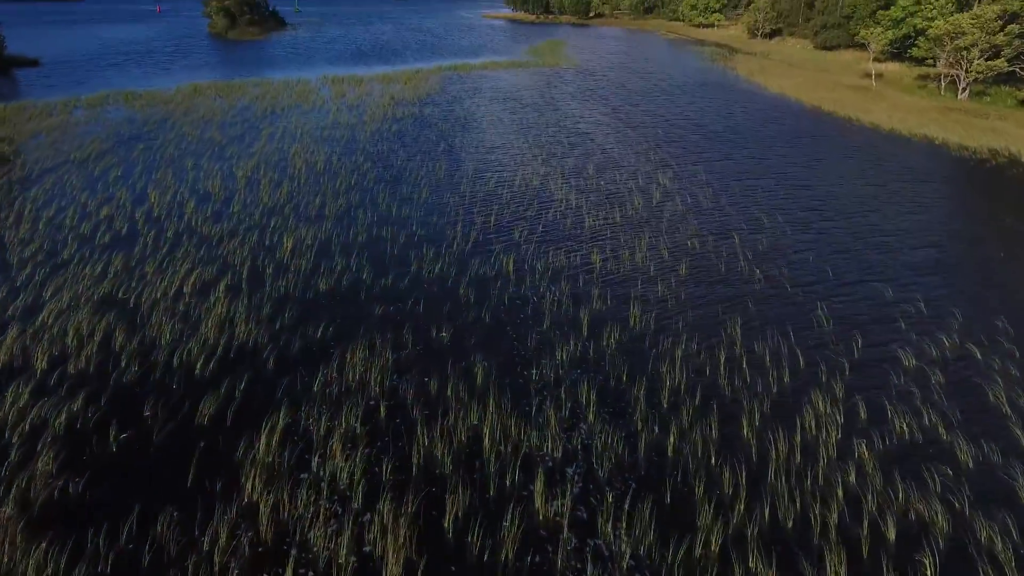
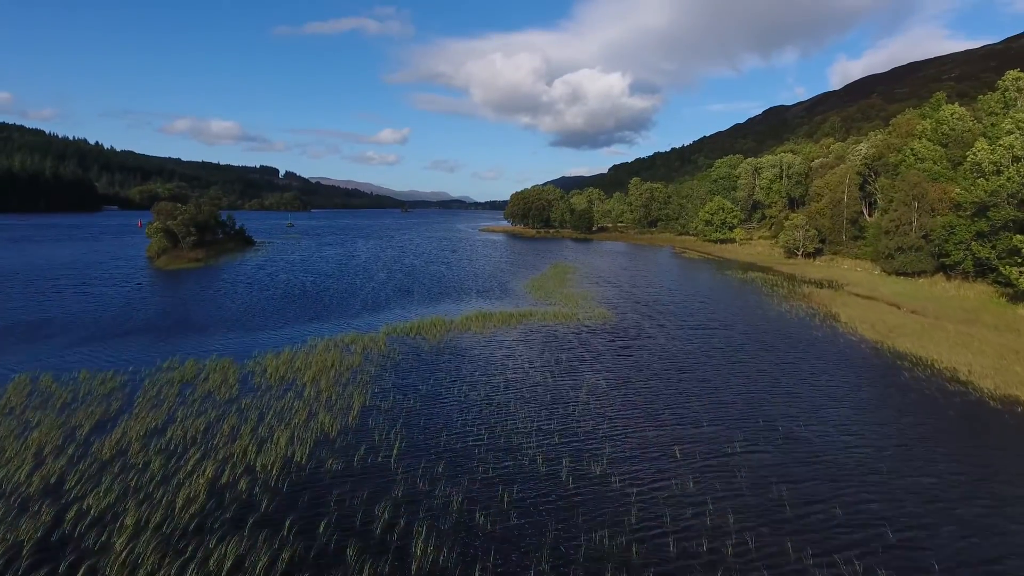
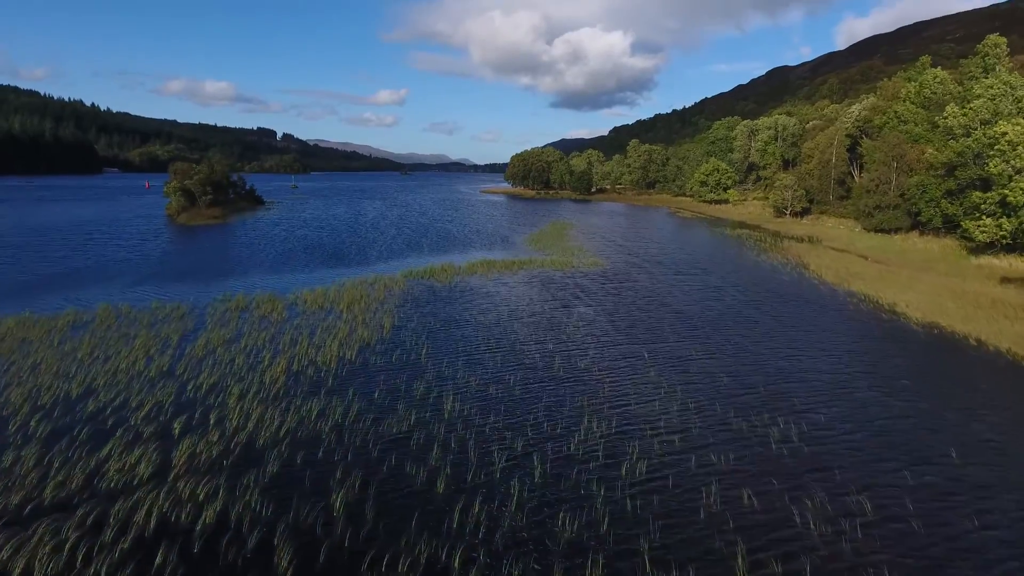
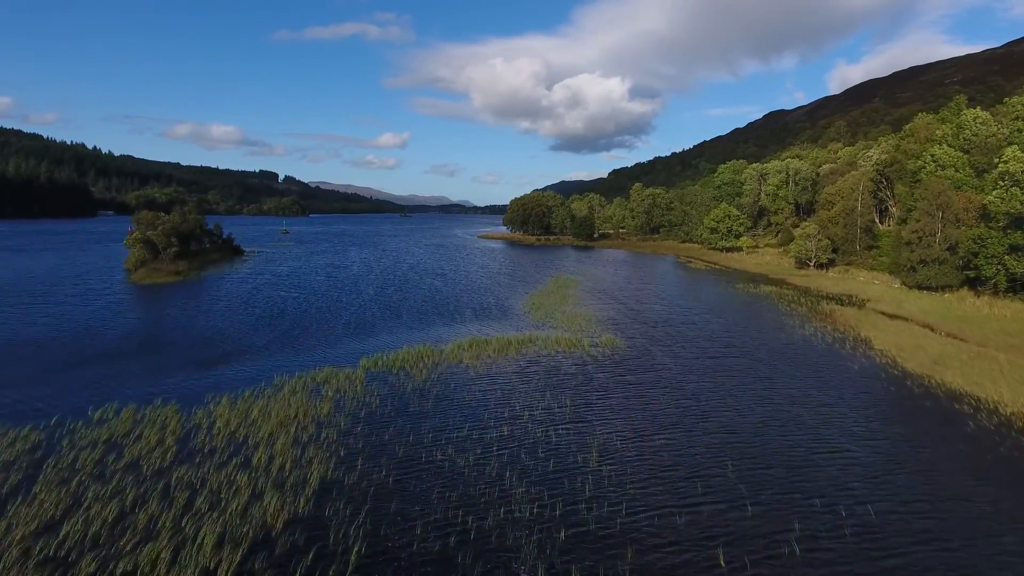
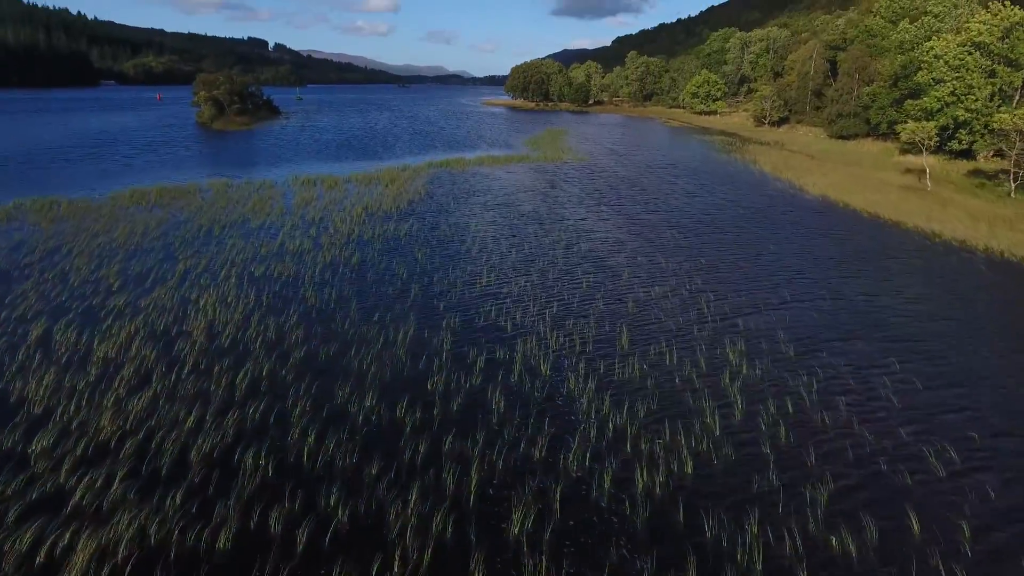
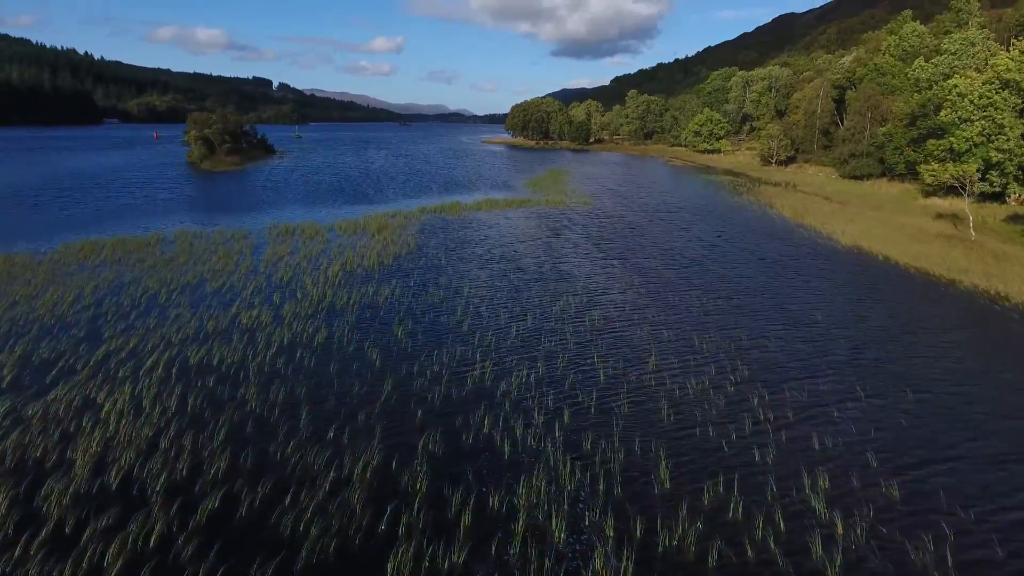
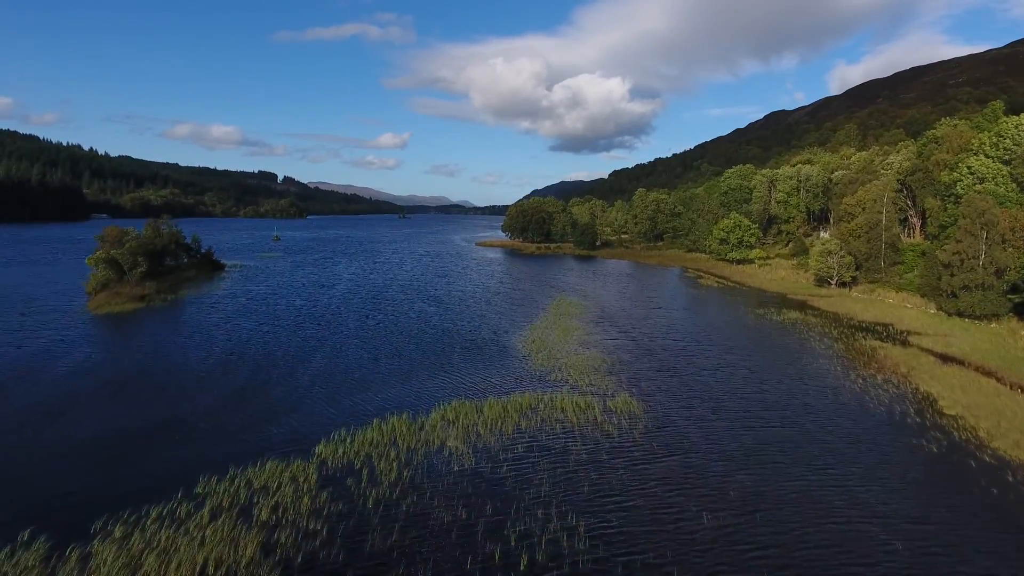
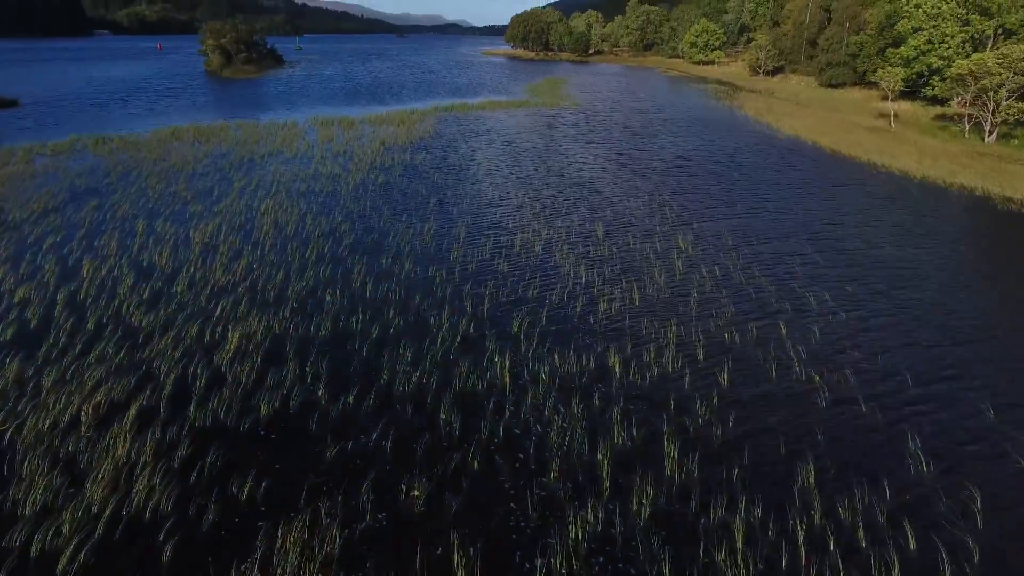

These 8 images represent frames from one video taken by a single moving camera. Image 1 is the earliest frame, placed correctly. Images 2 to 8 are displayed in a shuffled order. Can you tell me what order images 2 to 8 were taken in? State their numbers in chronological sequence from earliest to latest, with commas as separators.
8, 5, 6, 3, 2, 4, 7
